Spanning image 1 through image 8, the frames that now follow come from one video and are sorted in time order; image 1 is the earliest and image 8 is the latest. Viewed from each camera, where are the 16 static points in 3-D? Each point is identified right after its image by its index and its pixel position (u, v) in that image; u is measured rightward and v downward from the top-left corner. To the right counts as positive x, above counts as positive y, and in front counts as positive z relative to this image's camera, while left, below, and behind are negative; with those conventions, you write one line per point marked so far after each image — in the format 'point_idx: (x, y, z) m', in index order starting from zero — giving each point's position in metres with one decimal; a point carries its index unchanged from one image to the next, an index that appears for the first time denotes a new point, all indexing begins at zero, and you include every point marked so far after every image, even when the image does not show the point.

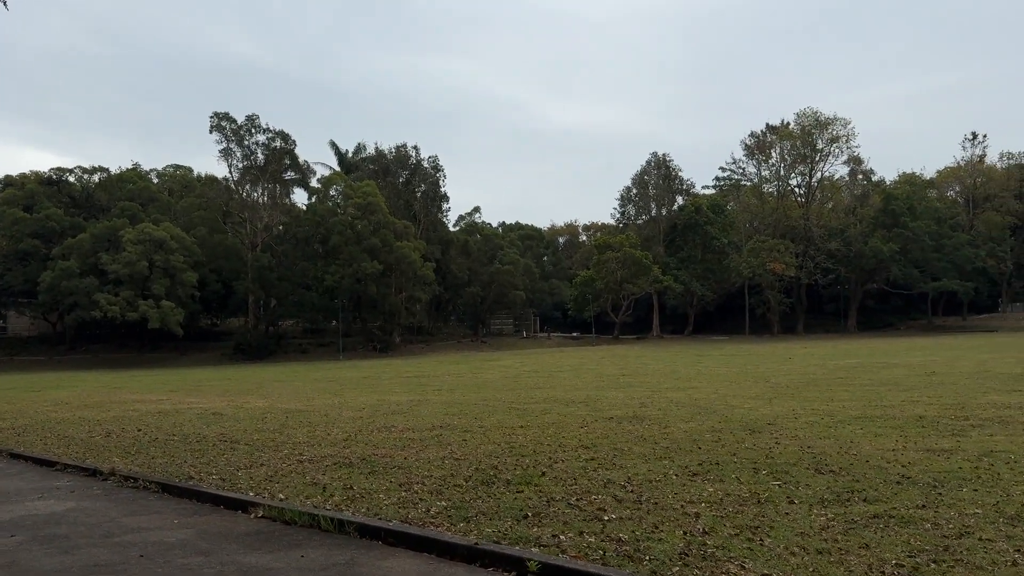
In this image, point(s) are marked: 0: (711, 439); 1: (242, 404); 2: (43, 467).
0: (+2.1, -1.6, +8.8) m
1: (-5.7, -2.4, +17.9) m
2: (-4.2, -1.6, +7.6) m
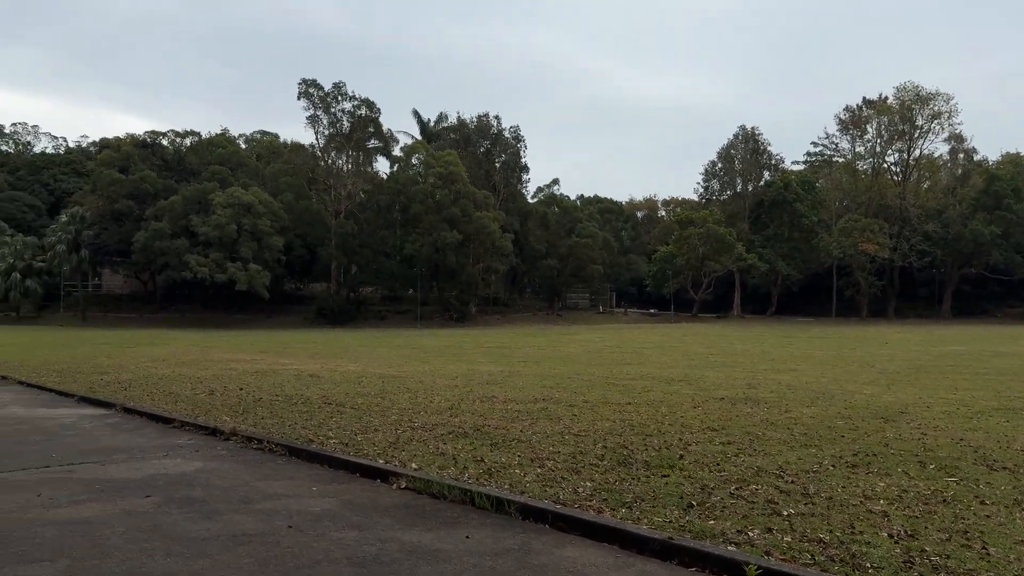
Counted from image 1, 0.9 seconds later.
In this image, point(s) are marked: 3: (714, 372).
0: (+3.2, -1.3, +8.1) m
1: (-3.8, -1.7, +17.9) m
2: (-3.1, -1.2, +7.5) m
3: (+3.9, -1.6, +16.1) m
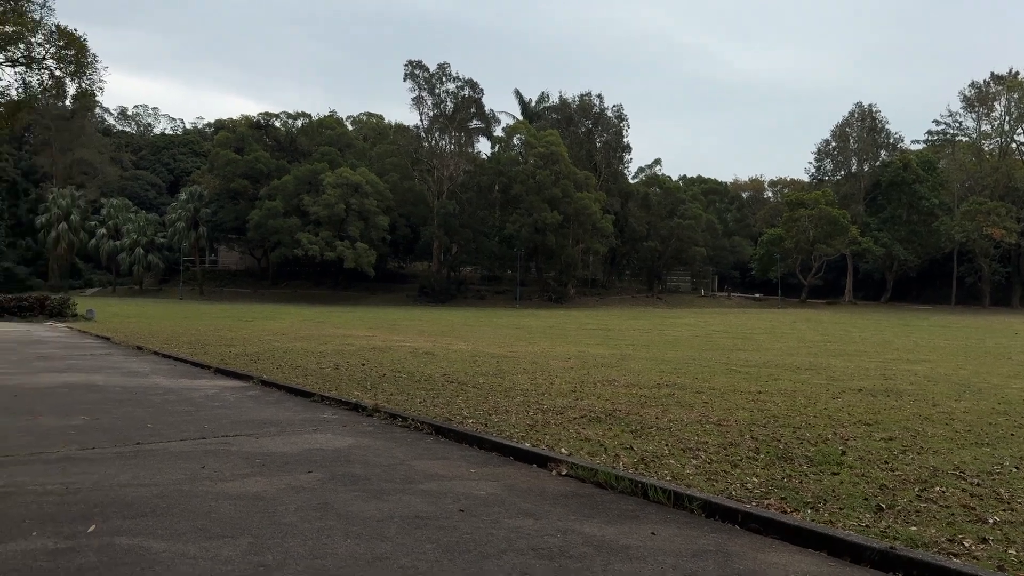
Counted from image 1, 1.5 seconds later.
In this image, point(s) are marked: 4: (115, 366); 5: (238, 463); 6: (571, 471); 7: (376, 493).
0: (+4.5, -1.2, +7.5) m
1: (-1.4, -1.2, +18.0) m
2: (-1.9, -1.0, +7.6) m
3: (+6.0, -1.3, +15.3) m
4: (-5.3, -1.0, +11.2) m
5: (-1.5, -1.0, +4.6) m
6: (+0.3, -0.9, +4.2) m
7: (-0.6, -1.0, +3.9) m
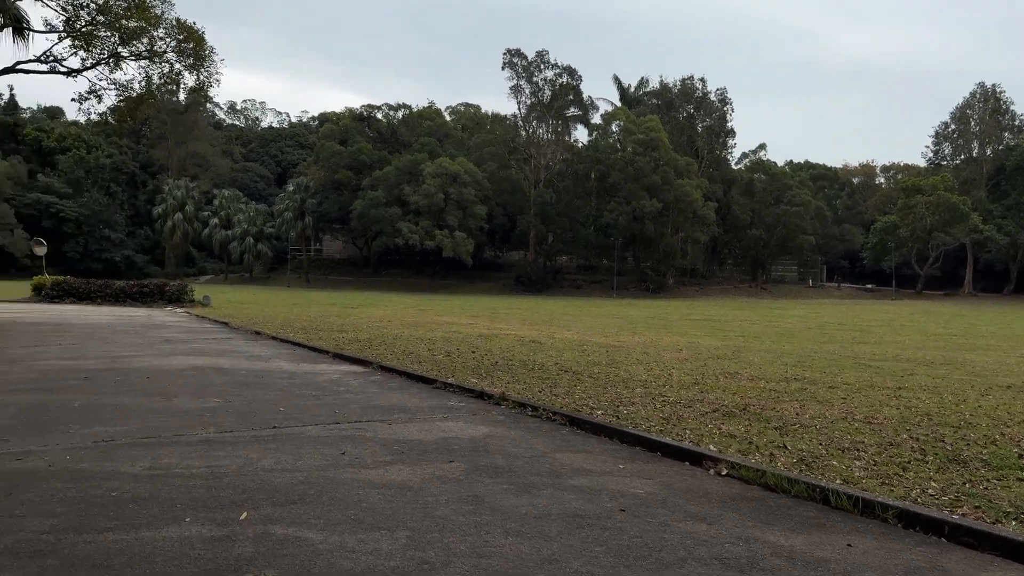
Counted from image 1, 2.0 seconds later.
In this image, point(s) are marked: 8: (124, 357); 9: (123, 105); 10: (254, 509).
0: (+5.5, -1.1, +6.7) m
1: (+0.8, -1.0, +17.8) m
2: (-0.8, -0.8, +7.5) m
3: (+7.9, -1.2, +14.3) m
4: (-3.7, -0.8, +11.4) m
5: (-0.7, -0.9, +4.5) m
6: (+1.0, -0.9, +3.9) m
7: (+0.1, -0.9, +3.7) m
8: (-4.8, -0.9, +10.6) m
9: (-7.8, +3.6, +16.7) m
10: (-1.0, -0.9, +3.4) m
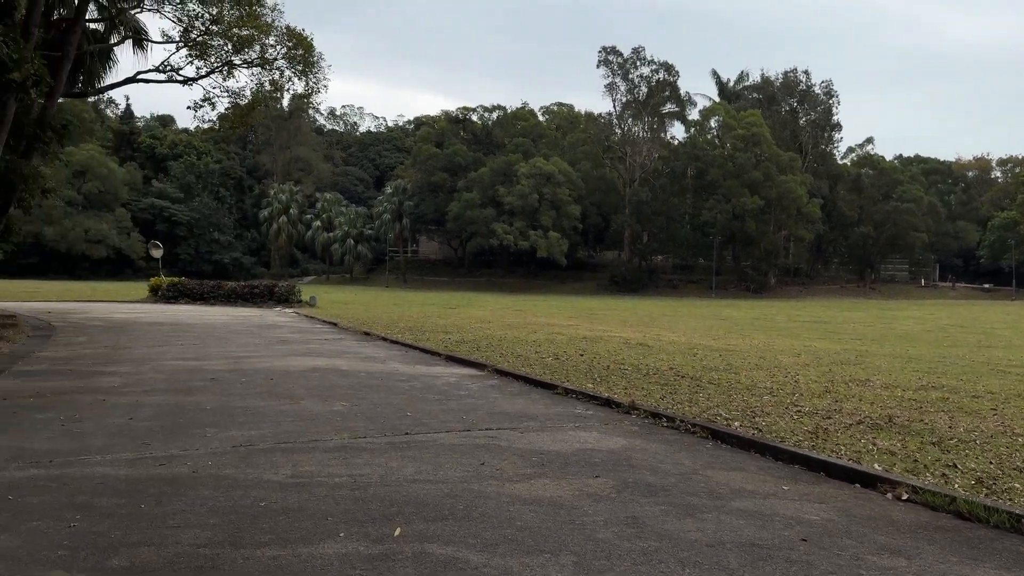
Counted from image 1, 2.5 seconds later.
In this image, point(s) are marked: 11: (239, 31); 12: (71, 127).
0: (+6.5, -1.2, +5.9) m
1: (+3.0, -1.0, +17.4) m
2: (+0.3, -0.9, +7.3) m
3: (+9.6, -1.2, +13.2) m
4: (-2.2, -0.9, +11.6) m
5: (0.0, -0.9, +4.3) m
6: (+1.7, -0.9, +3.6) m
7: (+0.7, -0.9, +3.5) m
8: (-3.4, -0.9, +10.8) m
9: (-5.7, +3.6, +17.2) m
10: (-0.4, -0.9, +3.2) m
11: (-5.1, +4.7, +15.5) m
12: (-8.2, +3.0, +15.6) m
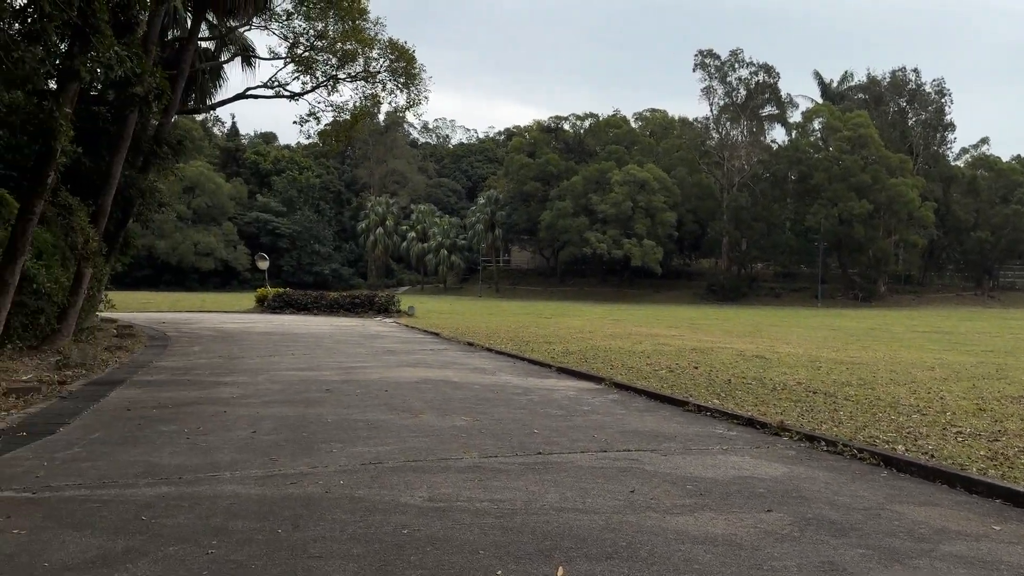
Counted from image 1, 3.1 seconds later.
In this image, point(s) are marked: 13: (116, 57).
0: (+7.3, -1.2, +4.8) m
1: (+5.1, -1.2, +16.6) m
2: (+1.3, -1.0, +6.8) m
3: (+11.2, -1.3, +11.7) m
4: (-0.7, -1.0, +11.4) m
5: (+0.7, -0.9, +3.9) m
6: (+2.3, -0.9, +3.0) m
7: (+1.3, -0.9, +3.0) m
8: (-2.0, -1.0, +10.7) m
9: (-3.6, +3.4, +17.4) m
10: (+0.2, -0.9, +2.9) m
11: (-3.2, +4.5, +15.7) m
12: (-6.2, +2.8, +16.0) m
13: (-4.0, +2.3, +8.4) m
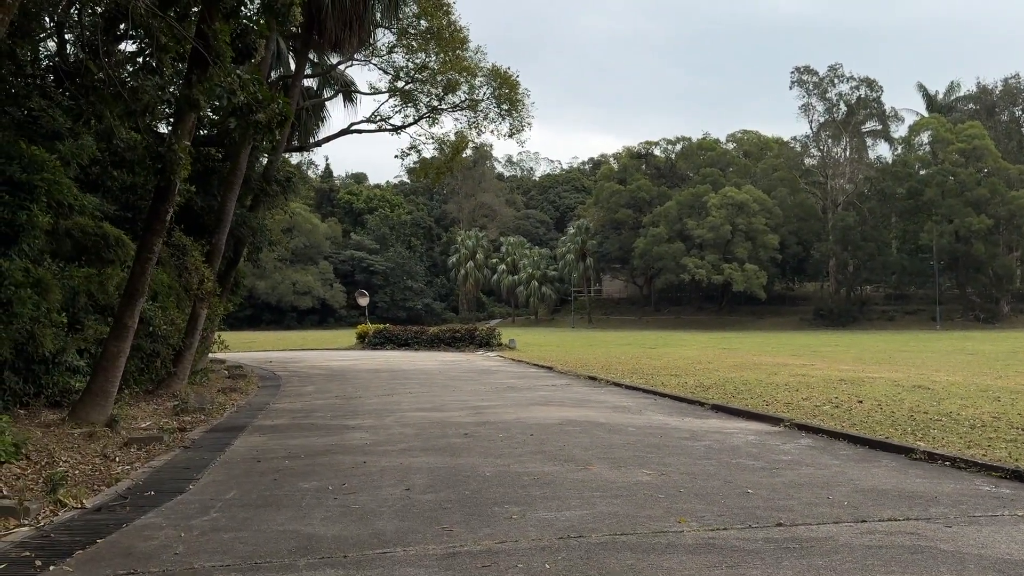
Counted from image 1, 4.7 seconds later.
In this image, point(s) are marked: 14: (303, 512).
0: (+8.4, -1.1, +3.0) m
1: (+7.3, -1.6, +15.0) m
2: (+2.6, -1.1, +5.7) m
3: (+12.9, -1.3, +9.5) m
4: (+1.0, -1.4, +10.4) m
5: (+1.7, -1.0, +2.9) m
6: (+3.2, -0.9, +1.8) m
7: (+2.2, -1.0, +1.9) m
8: (-0.3, -1.4, +9.9) m
9: (-1.3, +2.7, +16.9) m
10: (+1.1, -1.0, +1.9) m
11: (-1.1, +3.9, +15.2) m
12: (-4.1, +2.0, +15.8) m
13: (-2.6, +1.9, +7.9) m
14: (-1.2, -1.3, +4.7) m
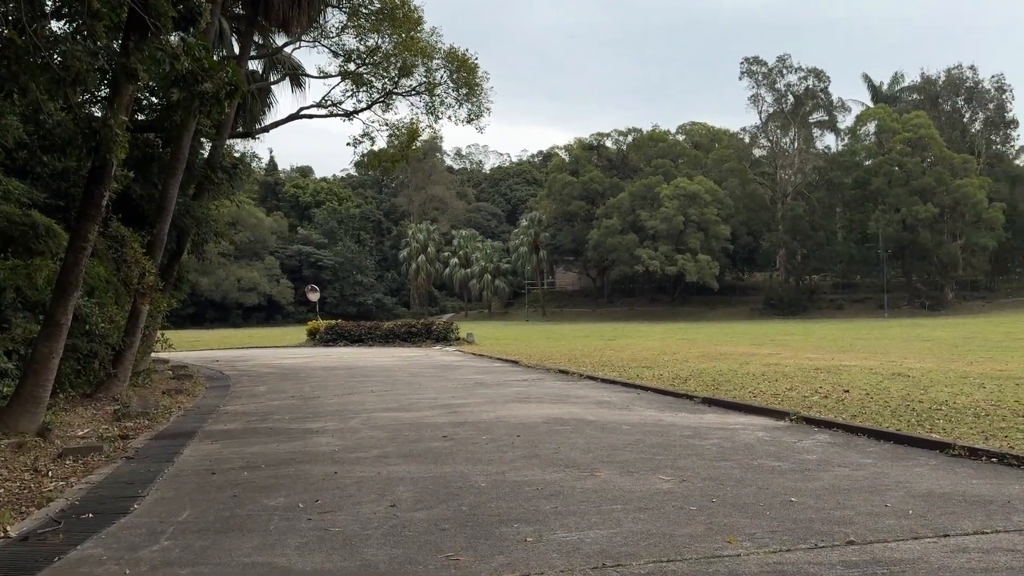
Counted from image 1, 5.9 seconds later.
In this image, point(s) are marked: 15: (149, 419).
0: (+8.5, -0.9, +2.9) m
1: (+6.7, -1.3, +14.8) m
2: (+2.5, -1.0, +5.2) m
3: (+12.7, -1.0, +9.7) m
4: (+0.7, -1.2, +9.8) m
5: (+1.9, -0.9, +2.3) m
6: (+3.4, -0.8, +1.3) m
7: (+2.4, -0.9, +1.4) m
8: (-0.6, -1.3, +9.2) m
9: (-2.1, +2.8, +16.1) m
10: (+1.3, -0.9, +1.3) m
11: (-1.8, +4.1, +14.4) m
12: (-4.8, +2.1, +14.8) m
13: (-2.8, +2.0, +7.1) m
14: (-1.1, -1.2, +4.0) m
15: (-4.1, -1.5, +9.5) m
